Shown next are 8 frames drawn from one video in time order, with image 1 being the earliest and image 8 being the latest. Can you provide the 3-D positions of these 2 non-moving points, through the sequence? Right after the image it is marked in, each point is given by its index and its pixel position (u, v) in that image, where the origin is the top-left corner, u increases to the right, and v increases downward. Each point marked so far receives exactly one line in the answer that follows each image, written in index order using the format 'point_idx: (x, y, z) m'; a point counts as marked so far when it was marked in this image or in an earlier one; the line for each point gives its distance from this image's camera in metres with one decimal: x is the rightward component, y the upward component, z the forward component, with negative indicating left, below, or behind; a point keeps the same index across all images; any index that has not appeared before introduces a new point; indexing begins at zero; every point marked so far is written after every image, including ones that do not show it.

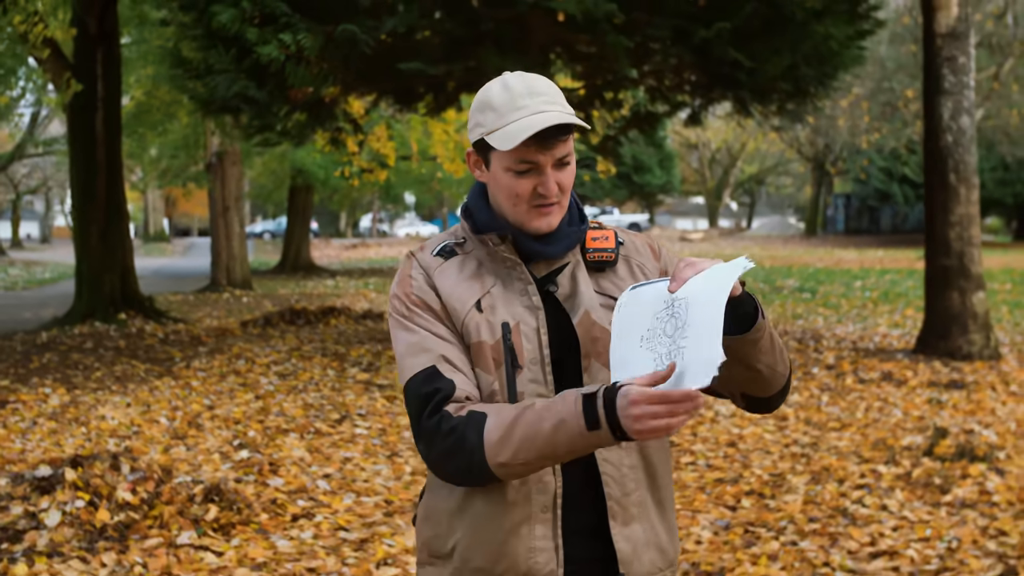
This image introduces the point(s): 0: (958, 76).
0: (+3.4, +1.6, +10.3) m
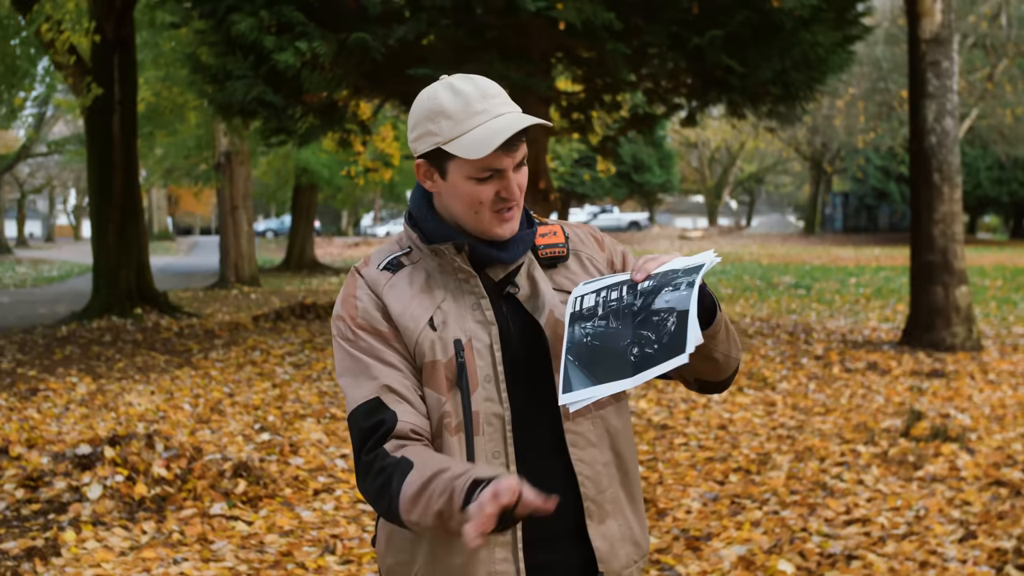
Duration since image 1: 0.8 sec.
0: (+3.4, +1.6, +10.7) m
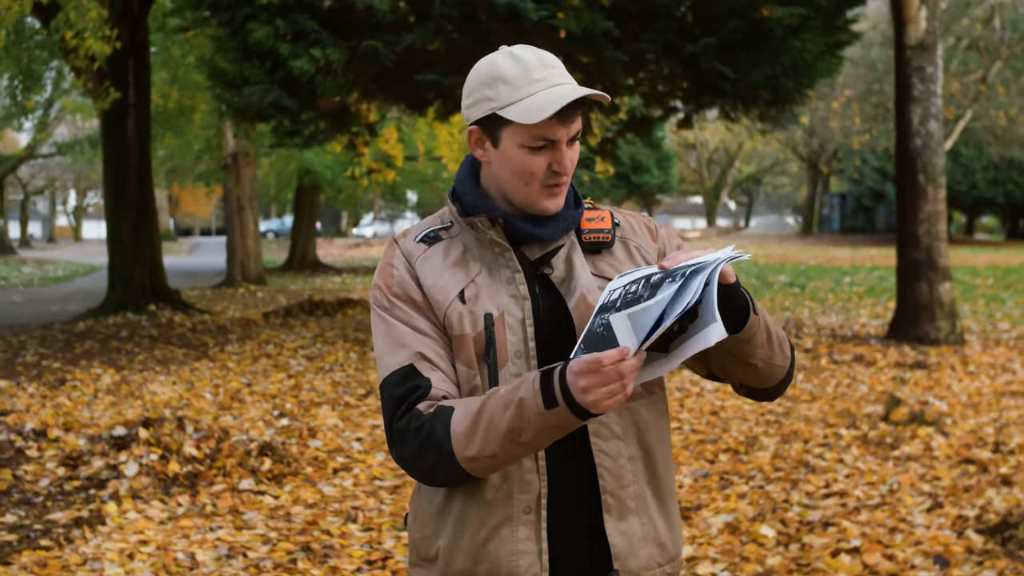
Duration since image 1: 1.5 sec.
0: (+3.4, +1.7, +11.2) m
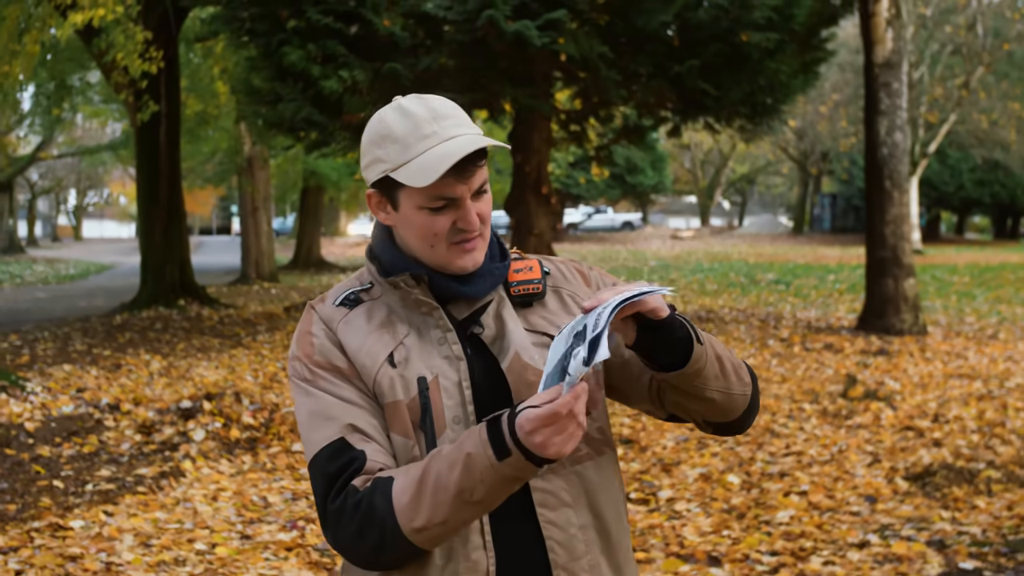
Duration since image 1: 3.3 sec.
0: (+3.5, +1.7, +12.4) m
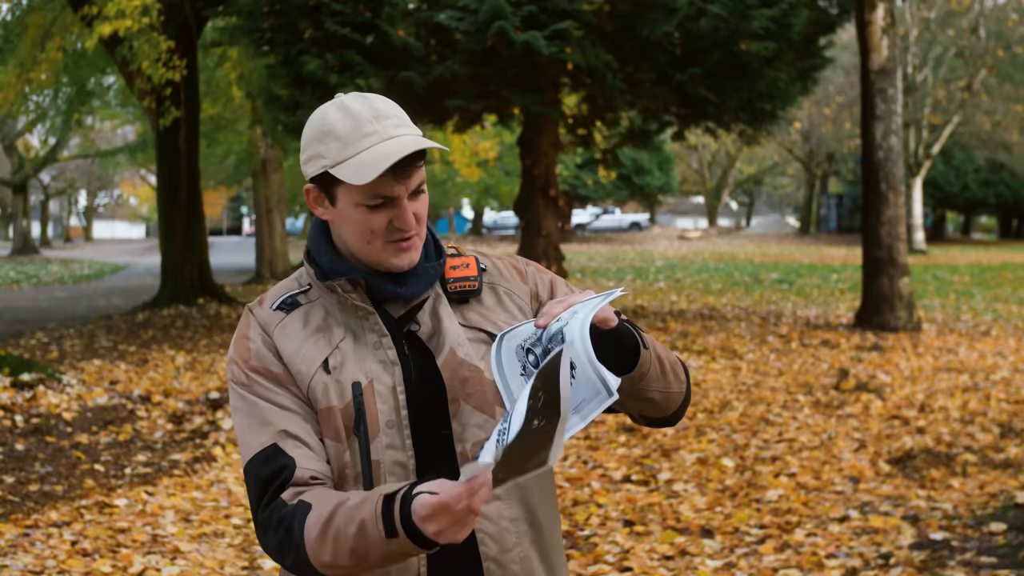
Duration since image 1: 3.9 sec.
0: (+3.5, +1.7, +12.8) m
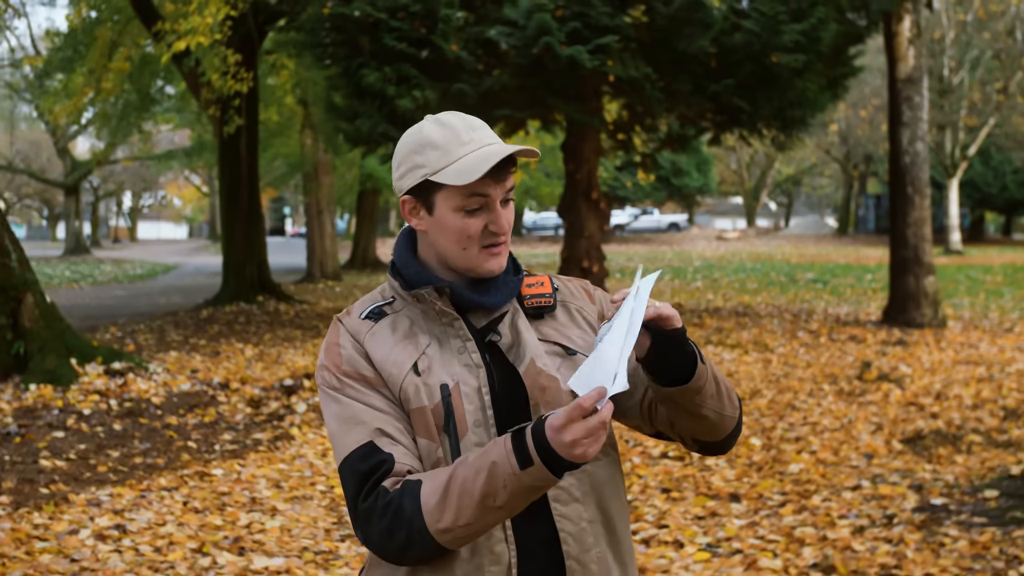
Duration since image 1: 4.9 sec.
0: (+4.0, +1.8, +13.5) m
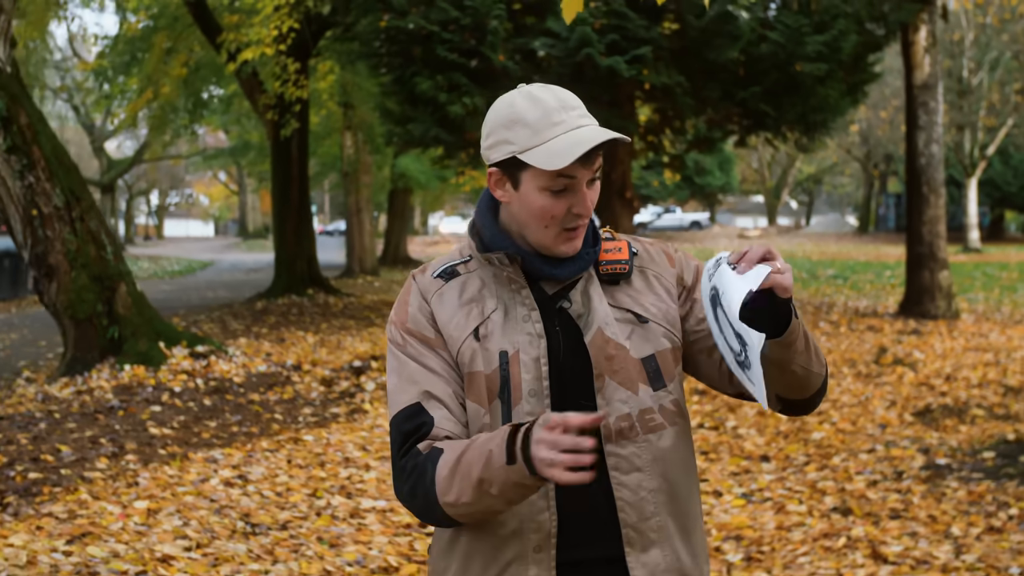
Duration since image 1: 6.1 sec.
0: (+4.4, +1.8, +14.4) m
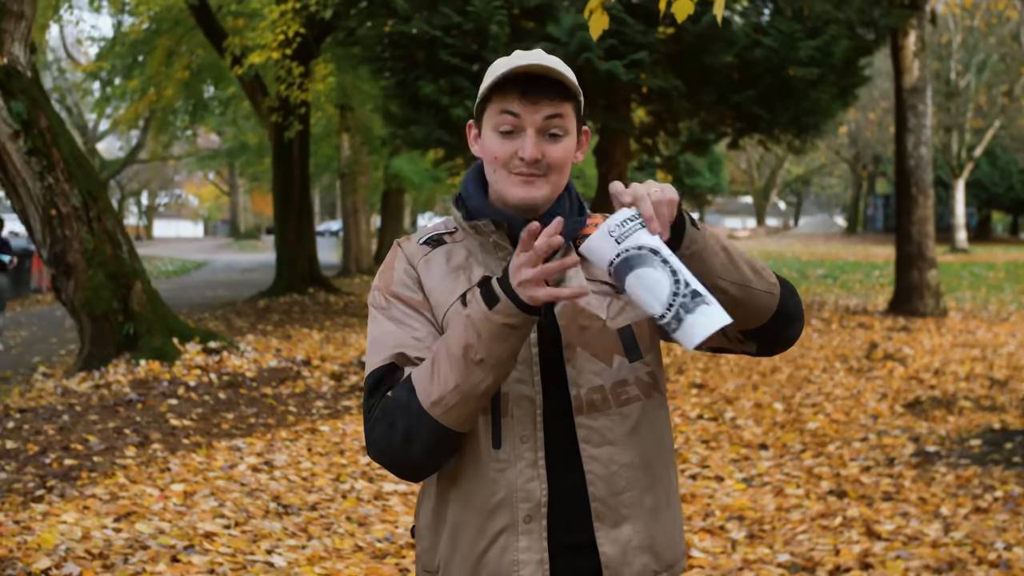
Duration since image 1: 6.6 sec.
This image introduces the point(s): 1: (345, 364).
0: (+4.4, +1.8, +14.7) m
1: (-1.3, -0.6, +10.8) m
